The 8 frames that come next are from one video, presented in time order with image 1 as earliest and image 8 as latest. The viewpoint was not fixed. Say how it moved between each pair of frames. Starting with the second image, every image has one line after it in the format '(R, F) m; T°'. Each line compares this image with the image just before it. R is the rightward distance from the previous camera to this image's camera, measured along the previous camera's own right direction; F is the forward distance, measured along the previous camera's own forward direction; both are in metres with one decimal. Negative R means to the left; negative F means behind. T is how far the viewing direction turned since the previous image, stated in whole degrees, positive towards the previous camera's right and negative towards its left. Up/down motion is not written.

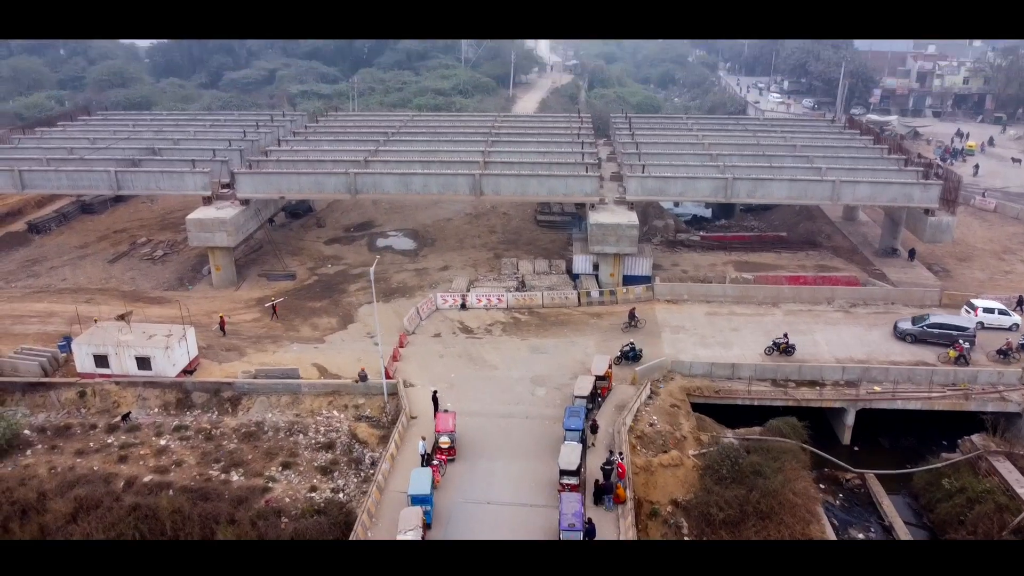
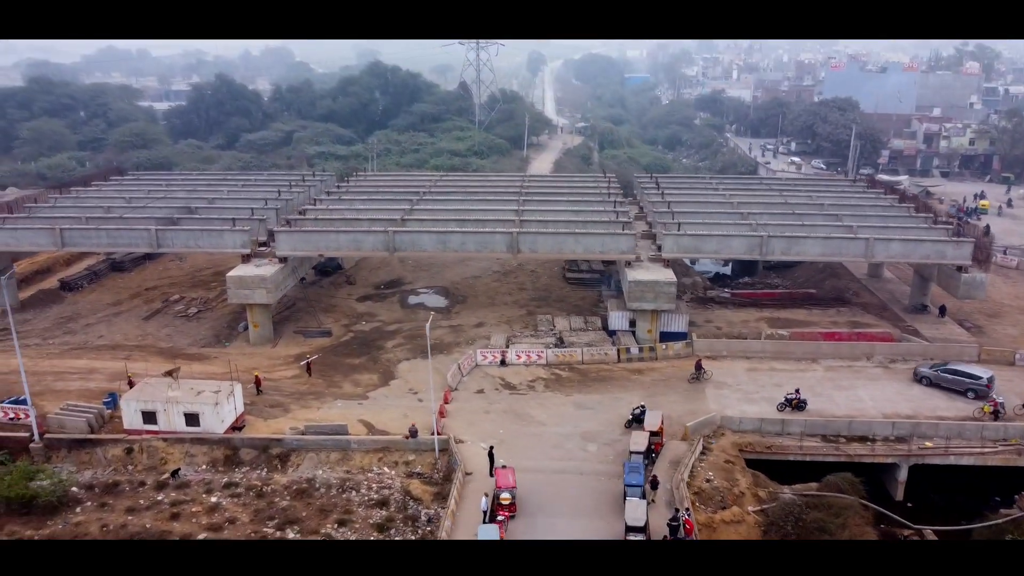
(-0.9, -0.1) m; 0°
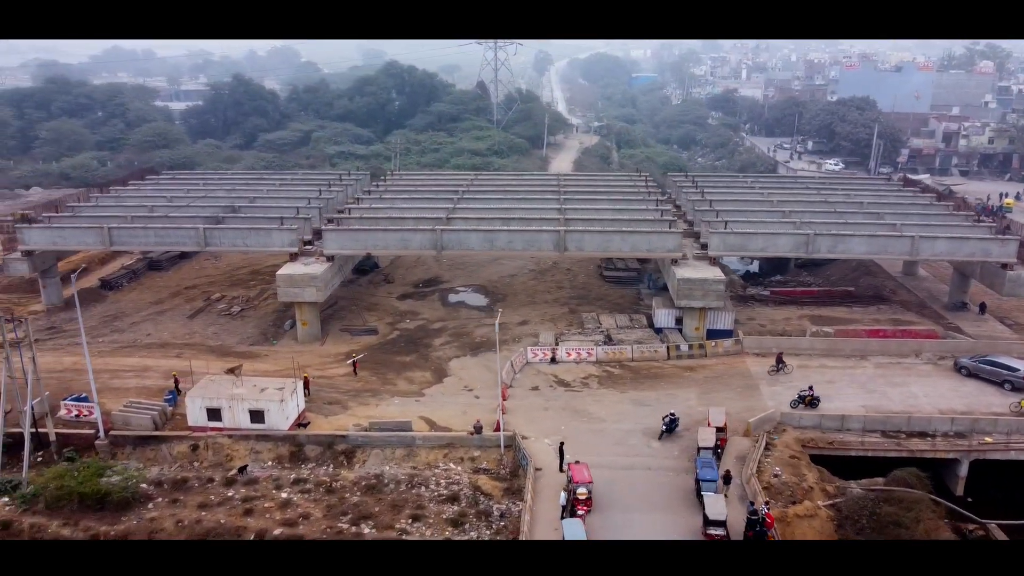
(-1.1, -0.1) m; 0°
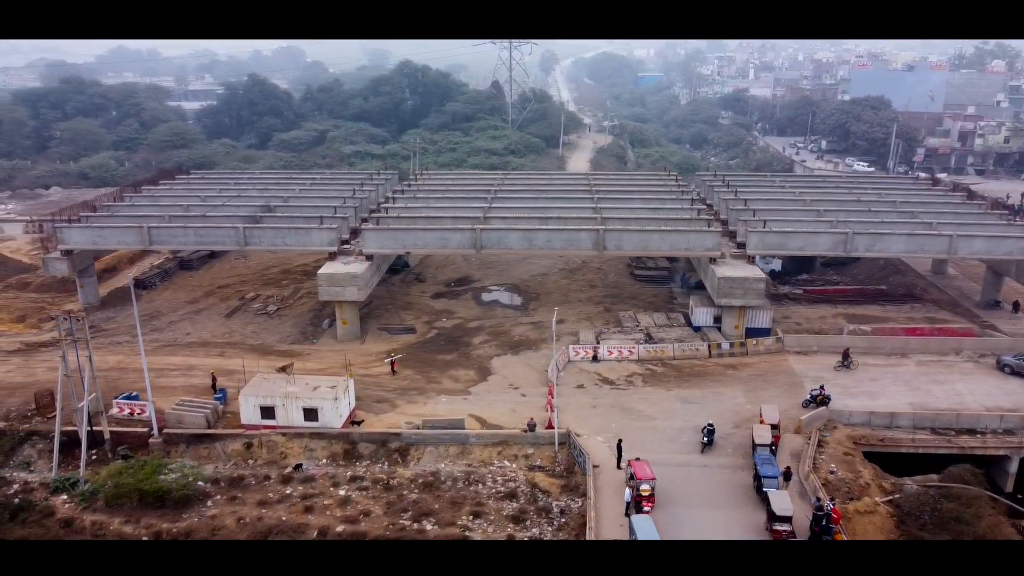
(-1.0, -0.1) m; 0°
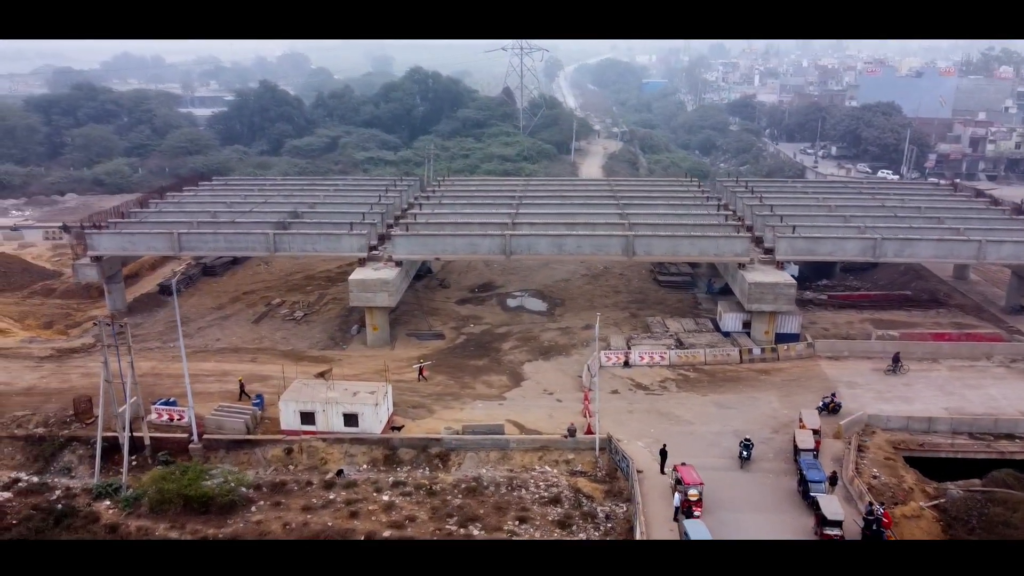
(-0.7, -0.1) m; 0°
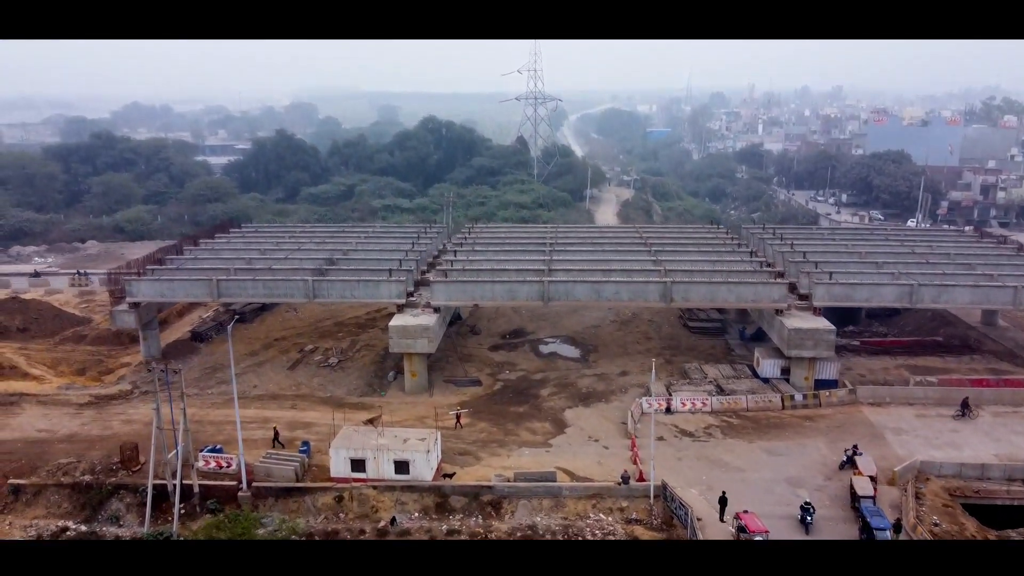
(-1.0, -0.1) m; 0°
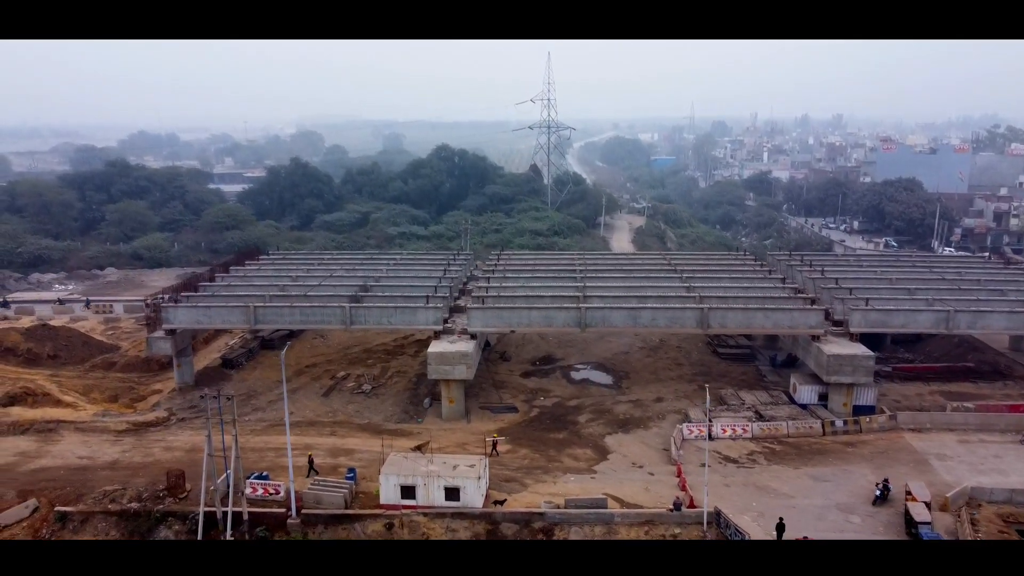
(-0.9, -0.1) m; 0°
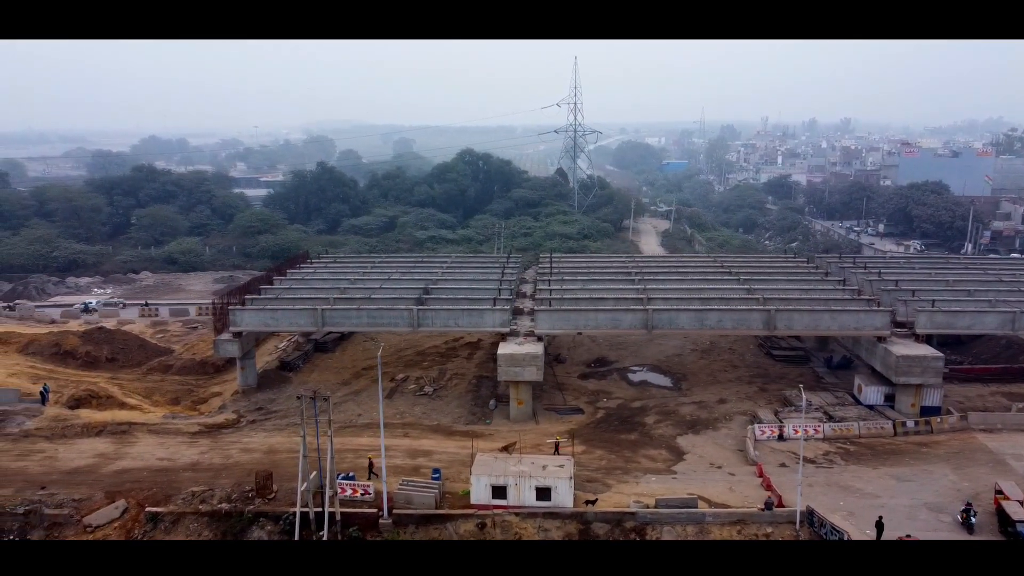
(-1.6, -0.1) m; 0°
